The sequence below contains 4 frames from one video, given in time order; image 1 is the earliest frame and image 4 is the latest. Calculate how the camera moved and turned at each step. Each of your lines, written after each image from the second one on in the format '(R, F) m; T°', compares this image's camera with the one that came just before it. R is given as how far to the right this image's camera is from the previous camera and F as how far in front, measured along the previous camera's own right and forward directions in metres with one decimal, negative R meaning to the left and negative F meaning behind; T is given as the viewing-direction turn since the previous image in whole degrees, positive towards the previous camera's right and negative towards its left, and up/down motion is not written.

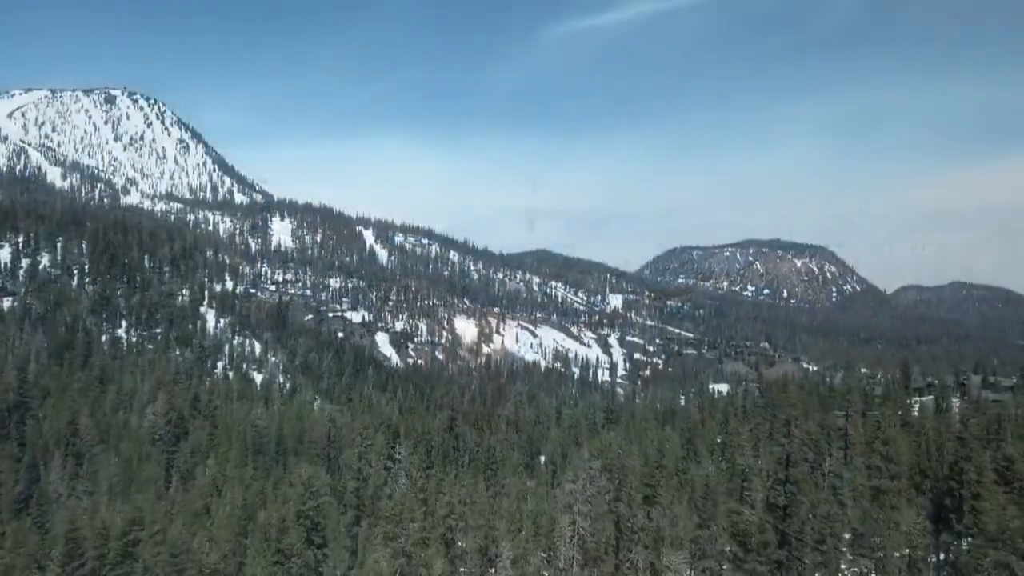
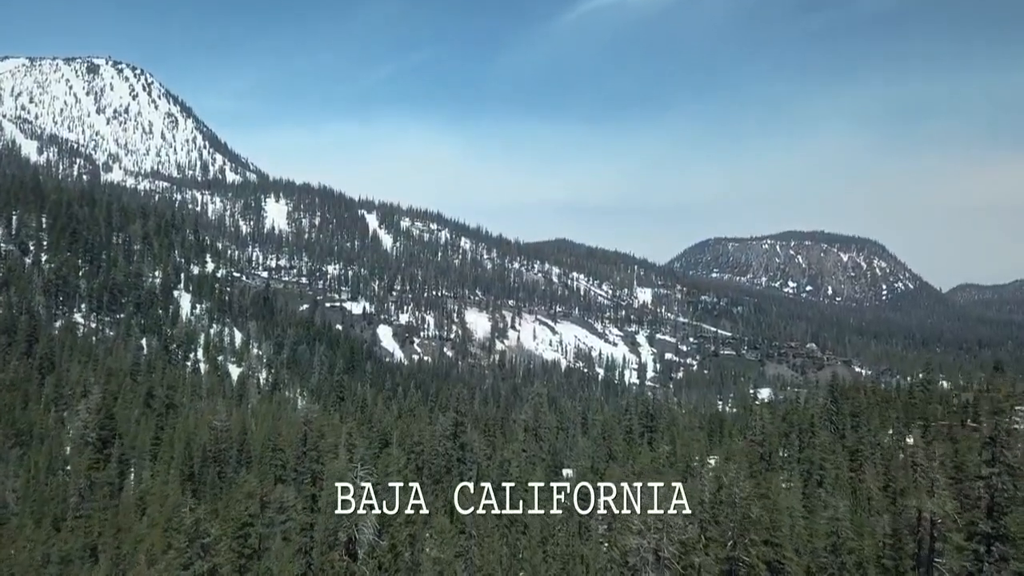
(-0.9, +27.0) m; -1°
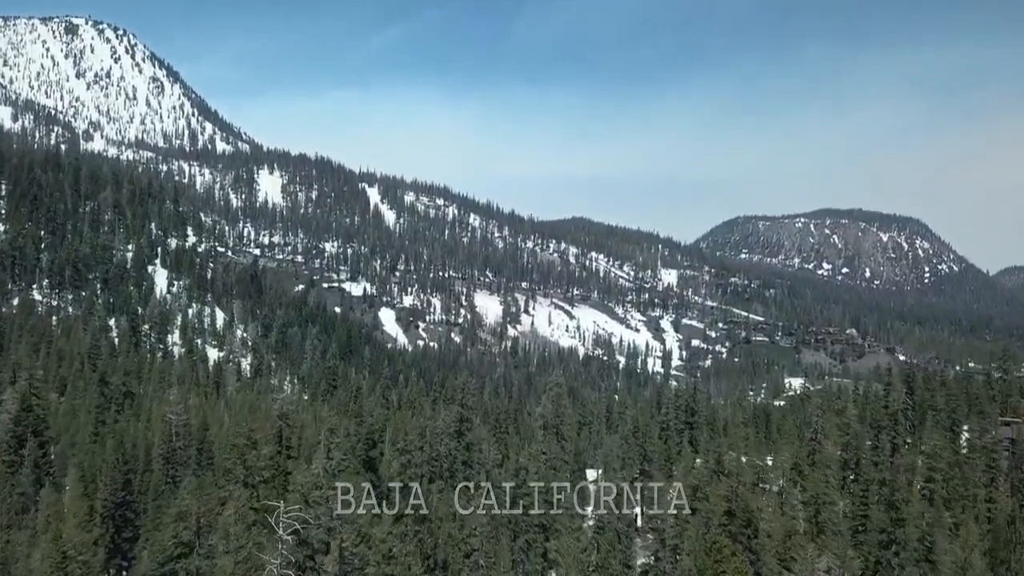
(-0.9, +19.7) m; -1°
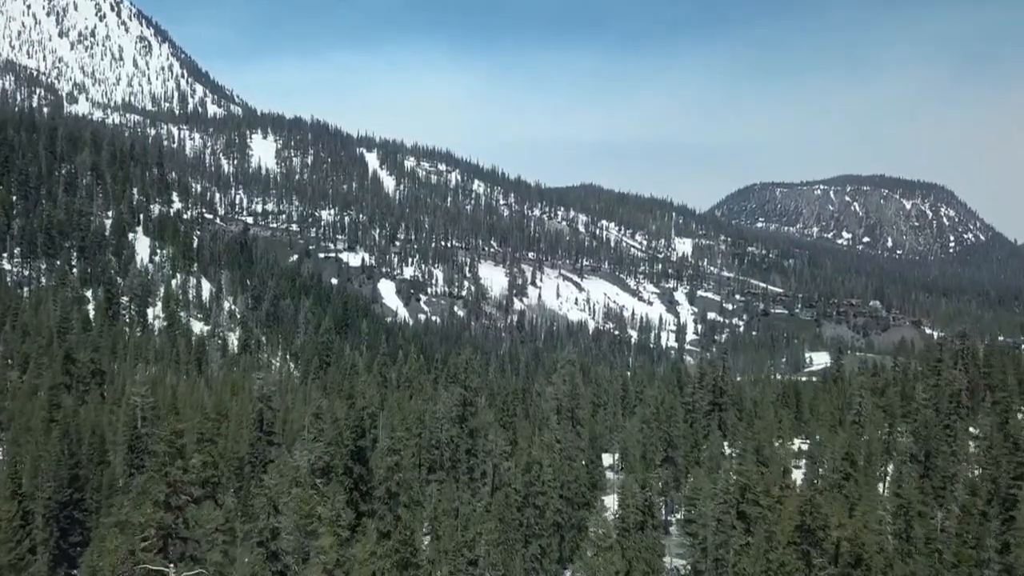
(-0.6, +10.9) m; 0°
